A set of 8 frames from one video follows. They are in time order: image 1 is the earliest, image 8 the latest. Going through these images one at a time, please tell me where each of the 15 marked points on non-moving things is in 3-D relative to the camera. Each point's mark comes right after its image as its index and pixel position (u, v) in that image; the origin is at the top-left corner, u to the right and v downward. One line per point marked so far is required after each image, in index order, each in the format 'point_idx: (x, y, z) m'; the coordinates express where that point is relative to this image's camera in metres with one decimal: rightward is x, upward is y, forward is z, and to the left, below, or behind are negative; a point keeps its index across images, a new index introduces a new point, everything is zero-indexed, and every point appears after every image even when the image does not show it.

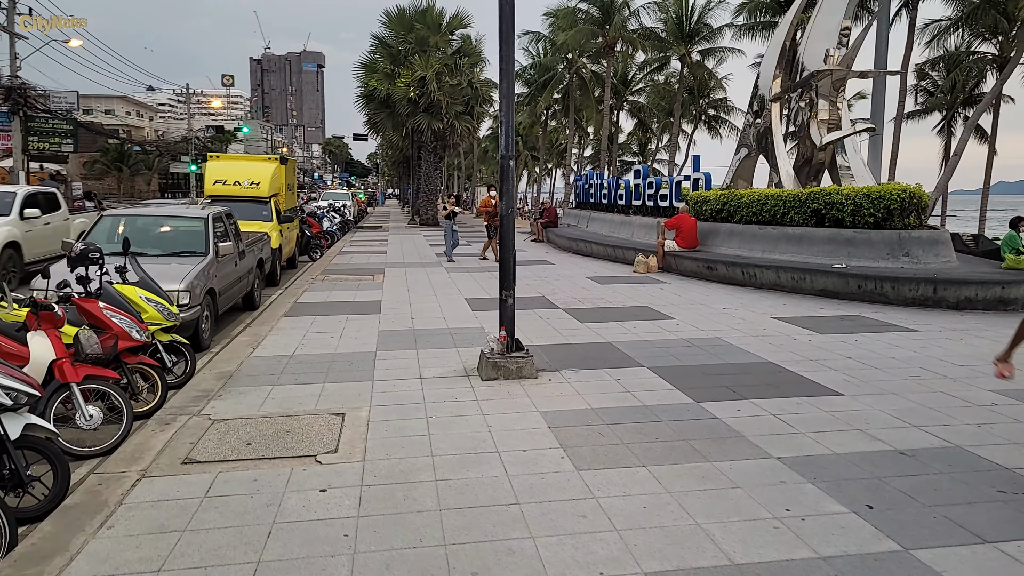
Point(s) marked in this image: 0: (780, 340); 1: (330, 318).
0: (+2.9, -0.6, +8.1) m
1: (-2.4, -0.4, +9.9) m
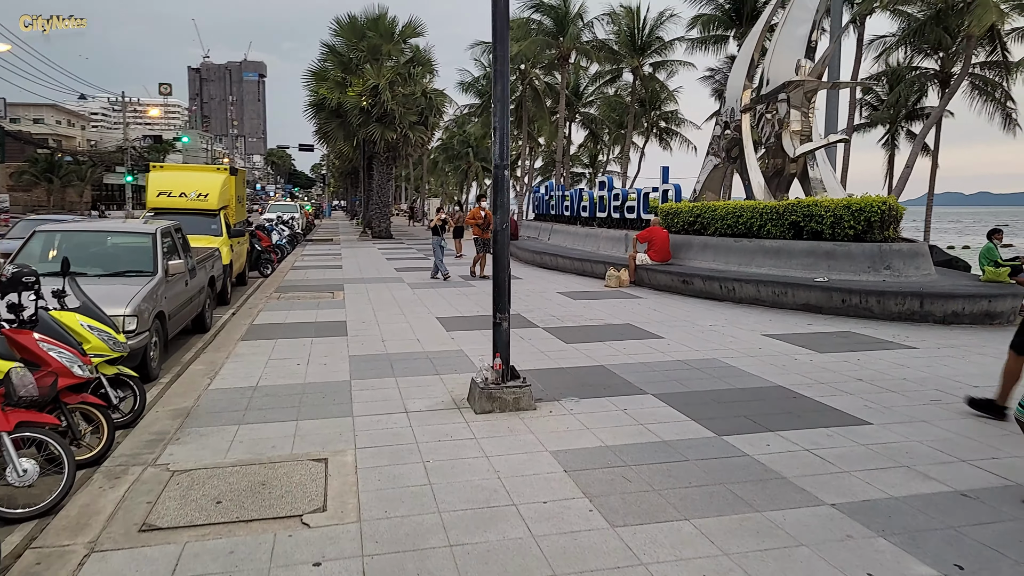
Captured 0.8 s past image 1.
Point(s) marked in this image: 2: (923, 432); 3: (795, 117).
0: (+2.7, -0.7, +7.7) m
1: (-2.7, -0.7, +9.1) m
2: (+2.9, -1.0, +5.3) m
3: (+5.3, +3.2, +13.8) m
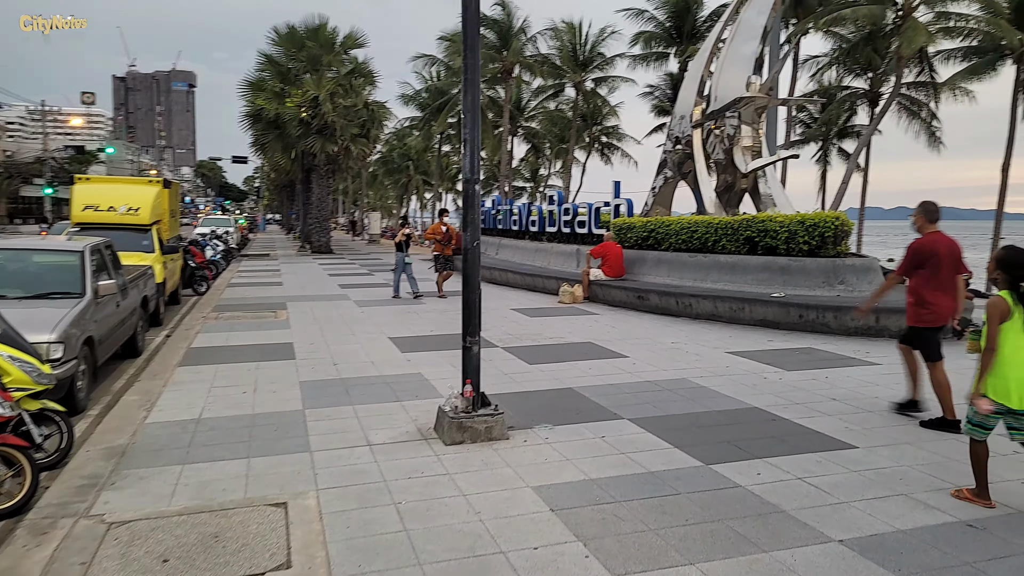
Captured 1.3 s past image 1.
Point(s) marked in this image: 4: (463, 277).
0: (+2.4, -0.9, +7.5) m
1: (-3.1, -0.9, +8.5) m
2: (+2.8, -1.2, +5.2) m
3: (+4.4, +2.9, +13.9) m
4: (-0.4, +0.1, +5.7) m
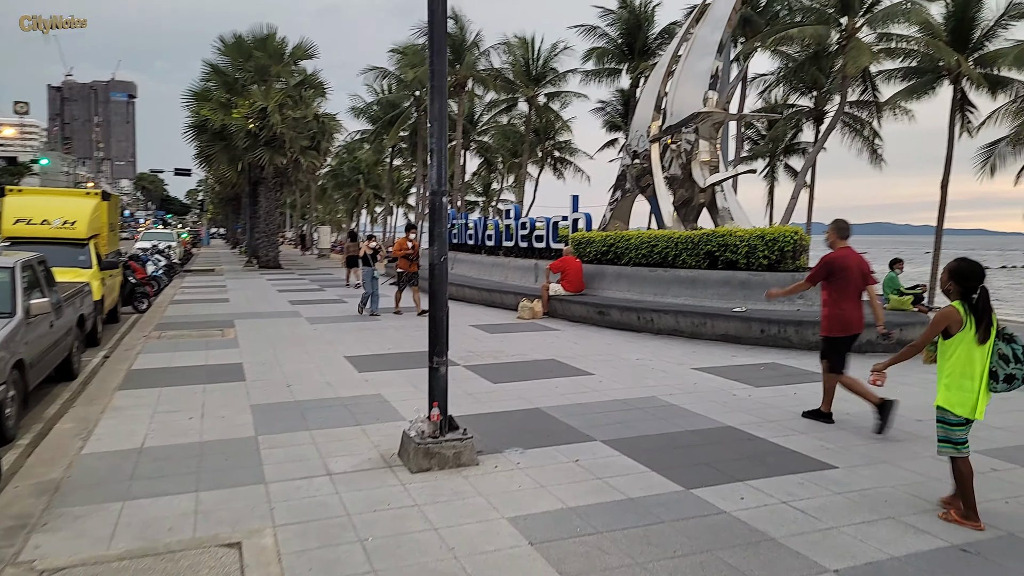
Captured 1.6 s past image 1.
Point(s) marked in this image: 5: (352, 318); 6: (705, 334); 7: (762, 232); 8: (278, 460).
0: (+2.0, -1.1, +7.4) m
1: (-3.5, -1.1, +8.0) m
2: (+2.6, -1.3, +5.1) m
3: (+3.6, +2.6, +14.0) m
4: (-0.6, 0.0, +5.4) m
5: (-3.0, -0.6, +14.1) m
6: (+2.8, -0.7, +10.9) m
7: (+3.8, +0.8, +11.2) m
8: (-1.8, -1.3, +5.6) m
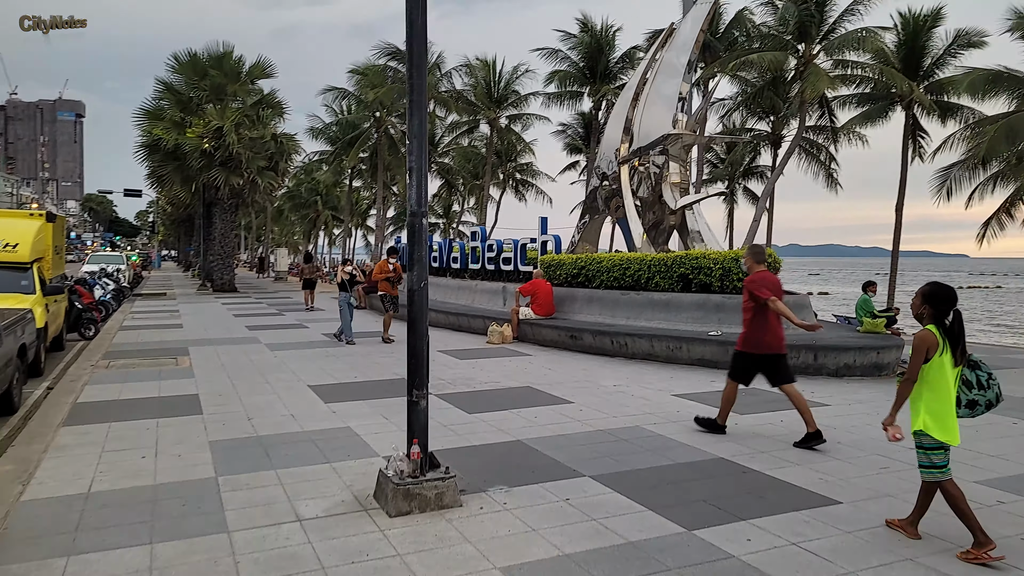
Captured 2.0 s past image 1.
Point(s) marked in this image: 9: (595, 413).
0: (+1.8, -1.3, +7.1) m
1: (-3.8, -1.4, +7.4) m
2: (+2.5, -1.4, +4.8) m
3: (+3.0, +2.2, +13.9) m
4: (-0.7, -0.2, +5.0) m
5: (-3.6, -1.0, +13.6) m
6: (+2.4, -1.0, +10.7) m
7: (+3.3, +0.5, +11.1) m
8: (-1.9, -1.5, +5.1) m
9: (+0.8, -1.3, +7.6) m
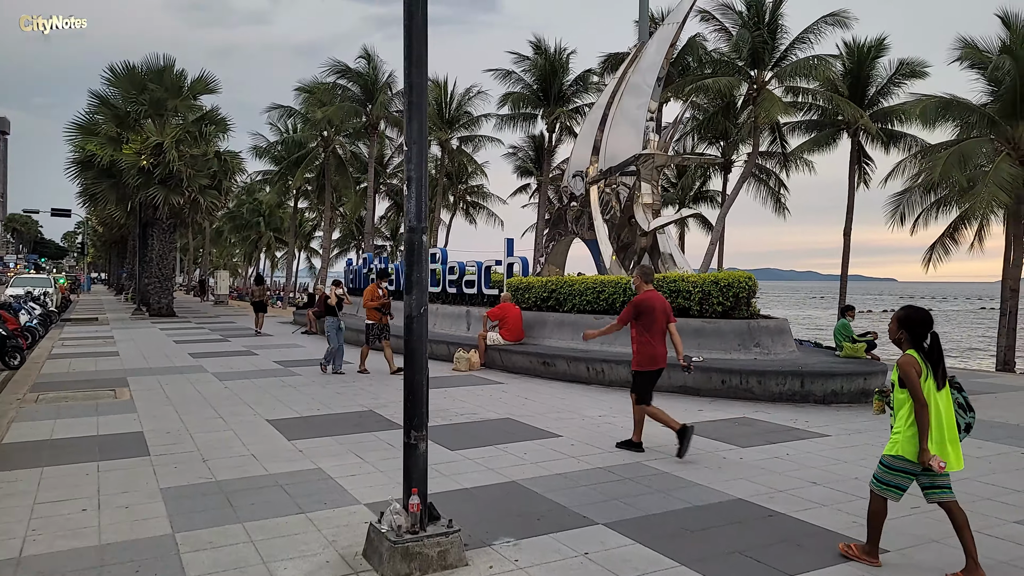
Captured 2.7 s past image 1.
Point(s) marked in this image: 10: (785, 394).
0: (+1.8, -1.5, +6.6) m
1: (-3.9, -1.6, +6.5) m
2: (+2.6, -1.6, +4.4) m
3: (+2.4, +1.8, +13.6) m
4: (-0.6, -0.4, +4.4) m
5: (-4.2, -1.4, +12.7) m
6: (+2.0, -1.3, +10.3) m
7: (+2.9, +0.1, +10.8) m
8: (-1.8, -1.6, +4.4) m
9: (+0.7, -1.5, +7.1) m
10: (+3.5, -1.3, +9.5) m
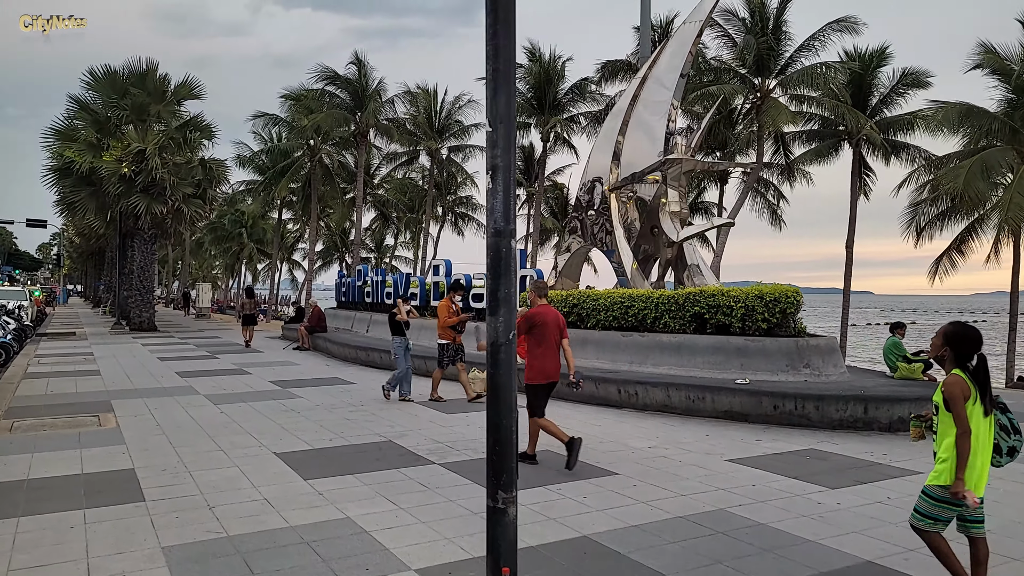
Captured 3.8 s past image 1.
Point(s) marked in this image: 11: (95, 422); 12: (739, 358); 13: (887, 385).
0: (+2.2, -1.7, +5.7) m
1: (-3.4, -1.7, +5.5) m
2: (+3.1, -1.7, +3.5) m
3: (+2.7, +1.5, +12.8) m
4: (-0.1, -0.5, +3.4) m
5: (-3.8, -1.7, +11.6) m
6: (+2.4, -1.5, +9.4) m
7: (+3.3, -0.1, +10.0) m
8: (-1.3, -1.7, +3.4) m
9: (+1.2, -1.7, +6.2) m
10: (+3.9, -1.5, +8.7) m
11: (-5.2, -1.7, +9.4) m
12: (+3.0, -0.9, +10.0) m
13: (+4.7, -1.2, +9.5) m
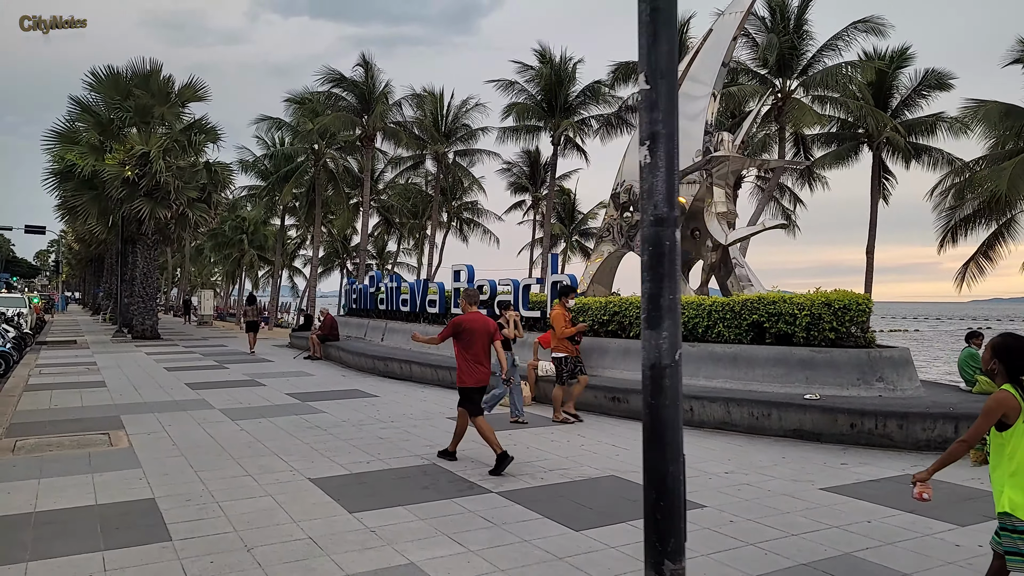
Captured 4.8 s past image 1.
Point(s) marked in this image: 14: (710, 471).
0: (+2.8, -1.7, +4.9) m
1: (-2.8, -1.8, +4.7) m
2: (+3.7, -1.7, +2.7) m
3: (+3.3, +1.4, +12.0) m
4: (+0.5, -0.5, +2.7) m
5: (-3.3, -1.8, +10.8) m
6: (+3.0, -1.6, +8.6) m
7: (+3.9, -0.1, +9.2) m
8: (-0.7, -1.8, +2.6) m
9: (+1.8, -1.7, +5.4) m
10: (+4.4, -1.6, +7.9) m
11: (-4.7, -1.8, +8.6) m
12: (+3.6, -1.0, +9.2) m
13: (+5.3, -1.3, +8.7) m
14: (+1.9, -1.7, +7.1) m
